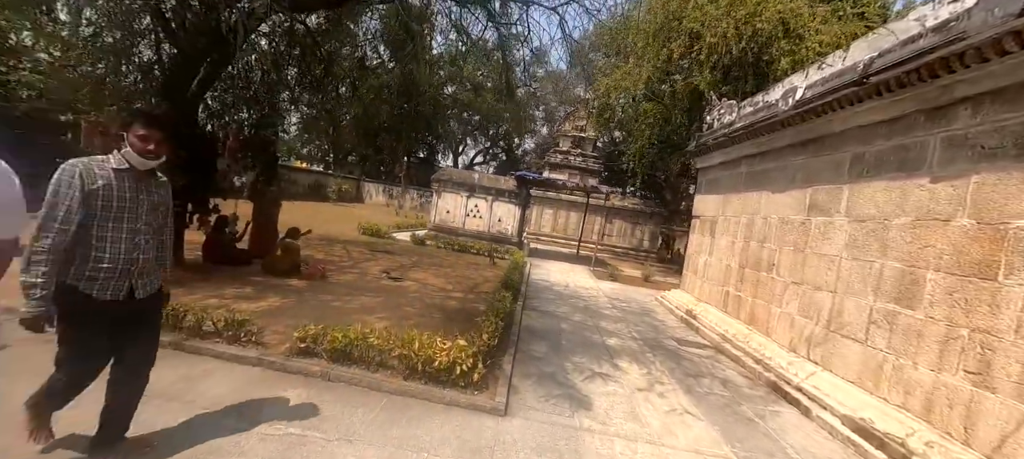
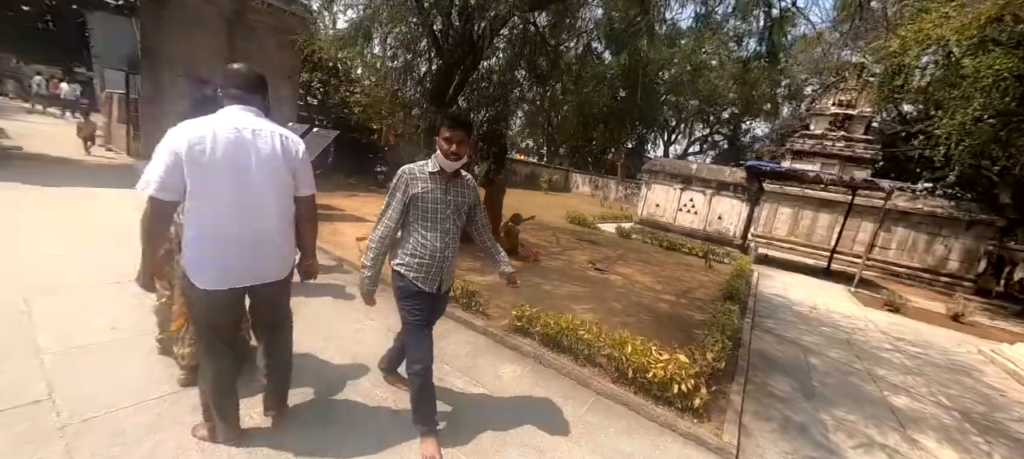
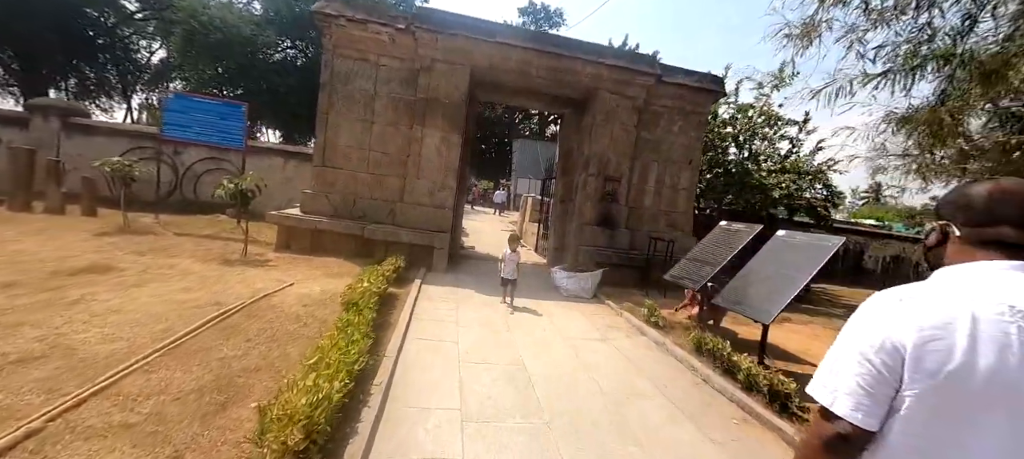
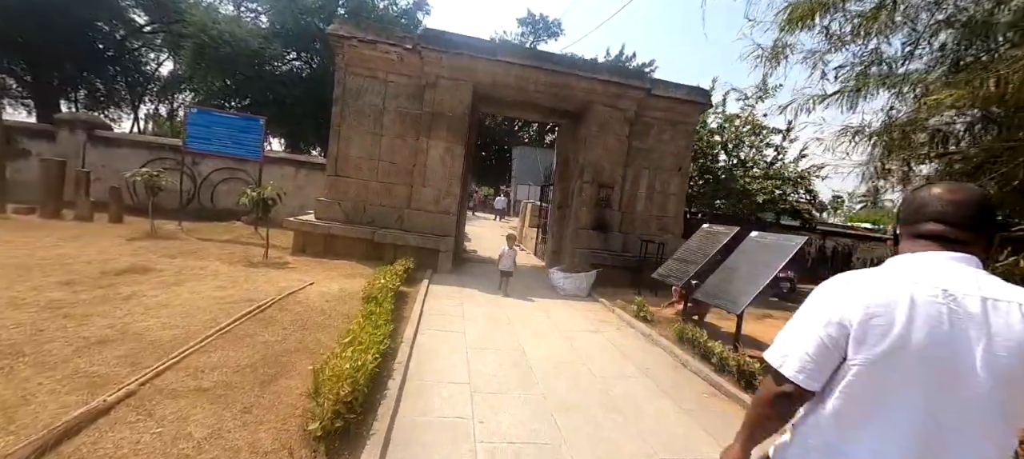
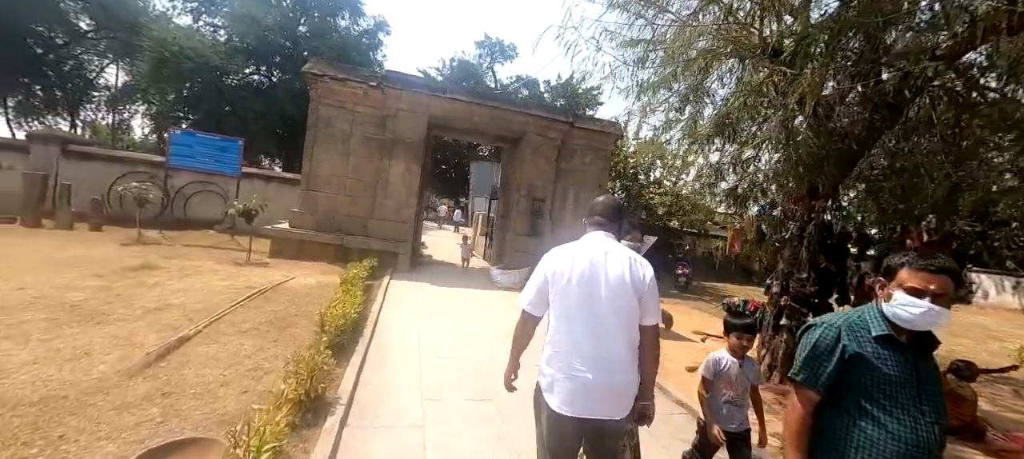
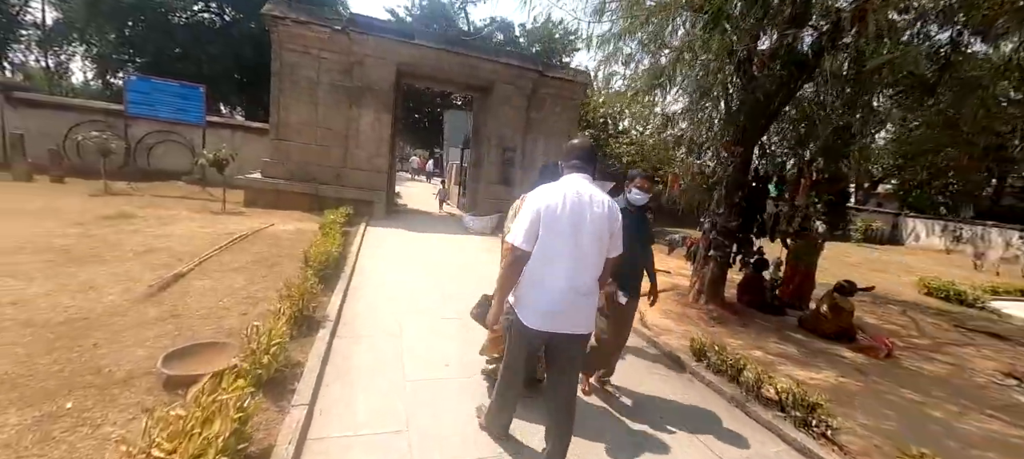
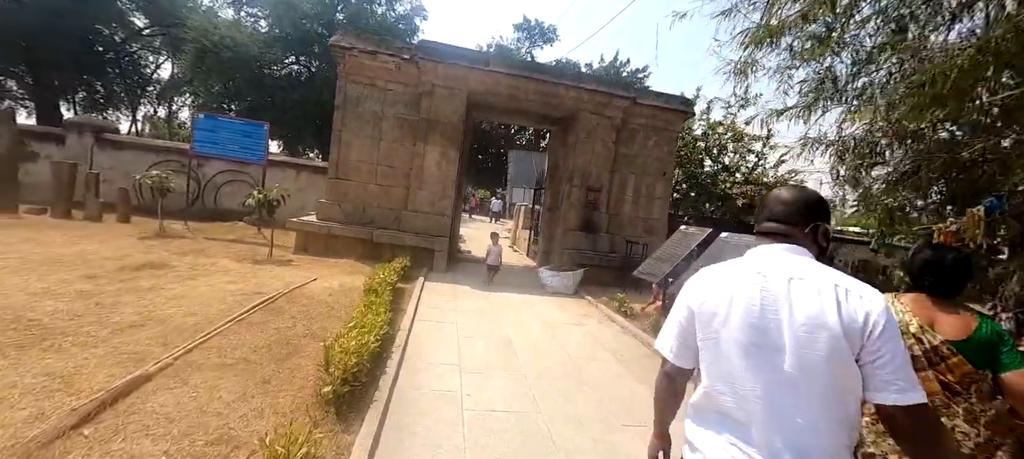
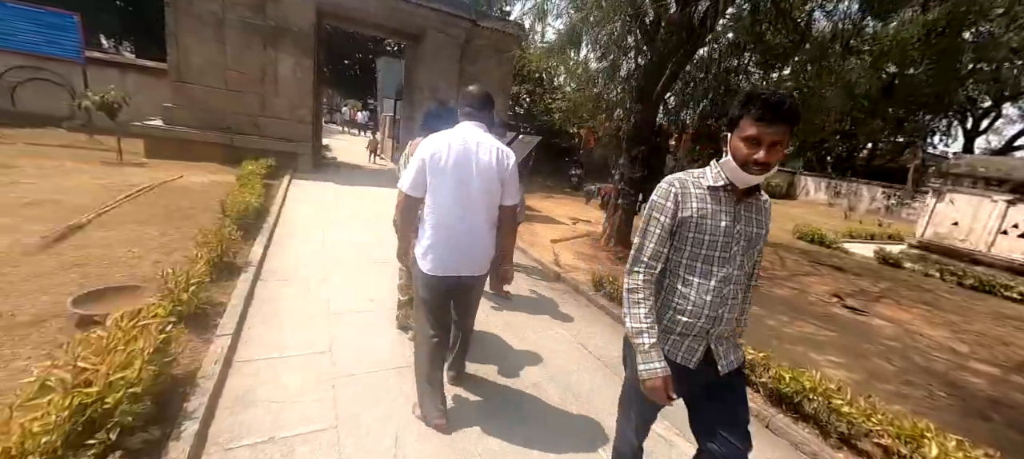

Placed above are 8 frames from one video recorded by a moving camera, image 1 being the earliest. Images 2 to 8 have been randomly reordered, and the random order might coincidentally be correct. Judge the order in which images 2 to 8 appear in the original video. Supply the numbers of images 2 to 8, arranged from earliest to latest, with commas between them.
2, 8, 6, 5, 7, 4, 3
